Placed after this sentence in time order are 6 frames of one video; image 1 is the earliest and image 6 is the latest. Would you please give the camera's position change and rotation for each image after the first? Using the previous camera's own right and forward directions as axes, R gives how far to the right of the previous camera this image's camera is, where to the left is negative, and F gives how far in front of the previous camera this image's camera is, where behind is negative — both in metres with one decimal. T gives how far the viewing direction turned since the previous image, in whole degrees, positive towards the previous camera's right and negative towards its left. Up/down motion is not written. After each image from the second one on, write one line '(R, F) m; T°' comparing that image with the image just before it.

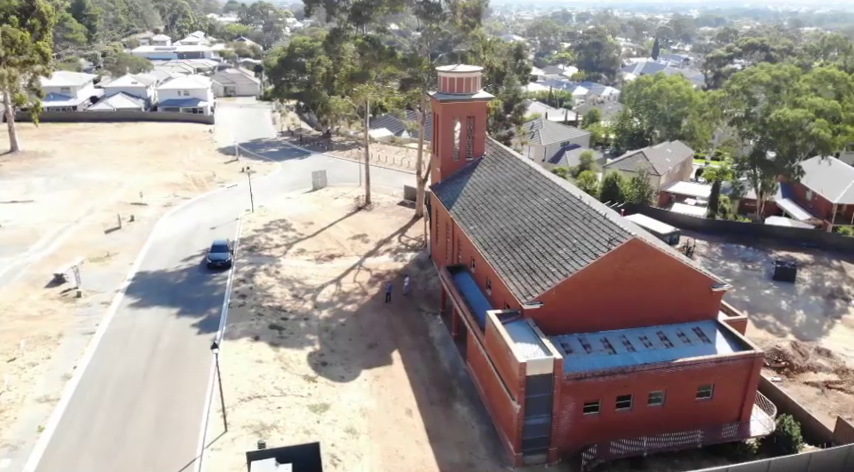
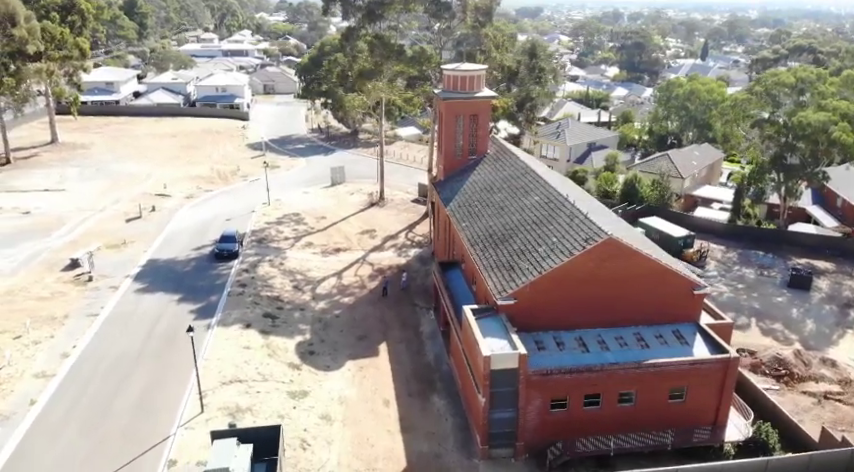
(+2.4, -0.3) m; -4°
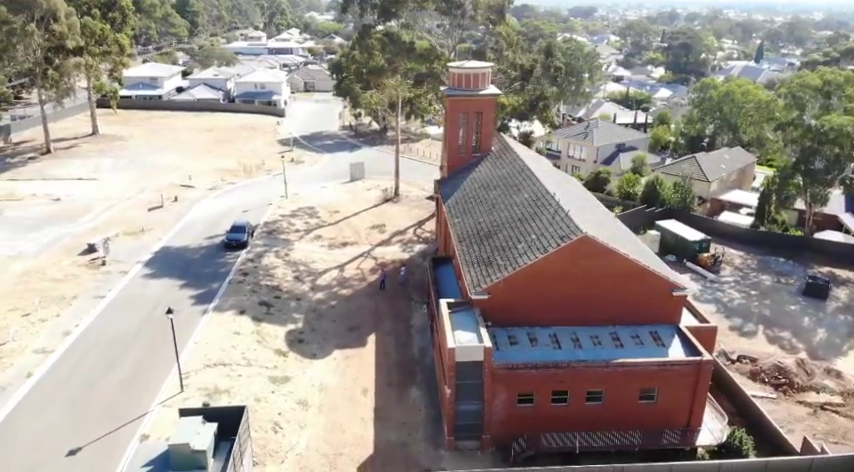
(+2.5, -0.3) m; -4°
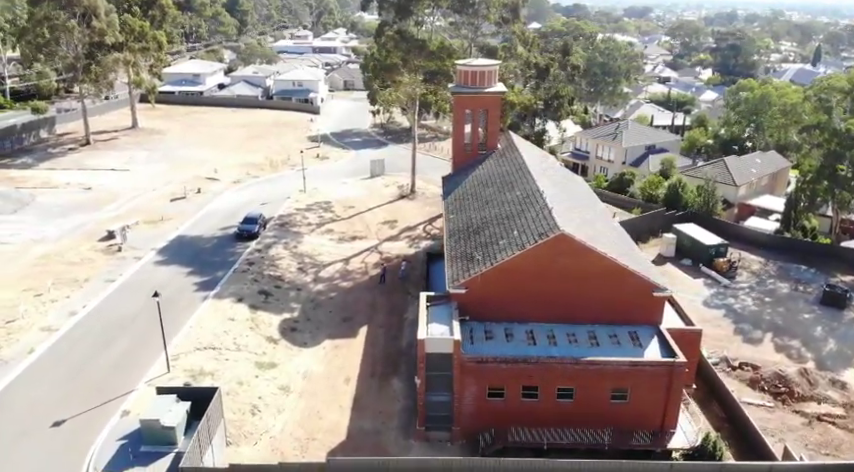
(+2.4, -0.3) m; -4°
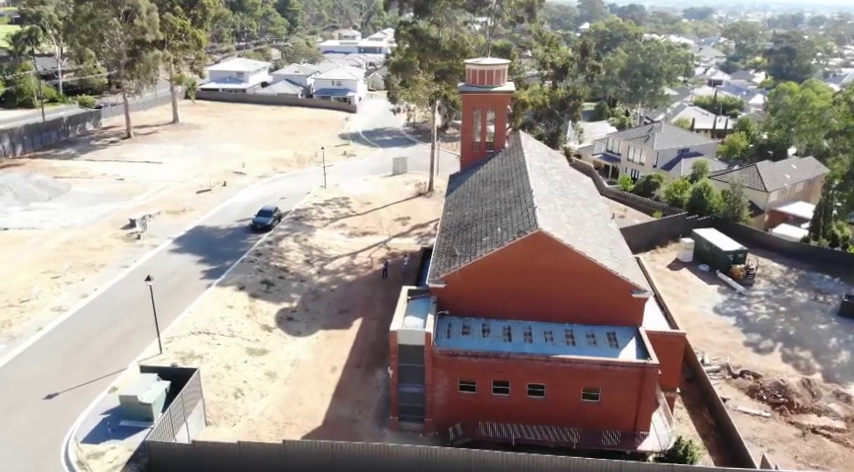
(+2.4, -0.3) m; -4°
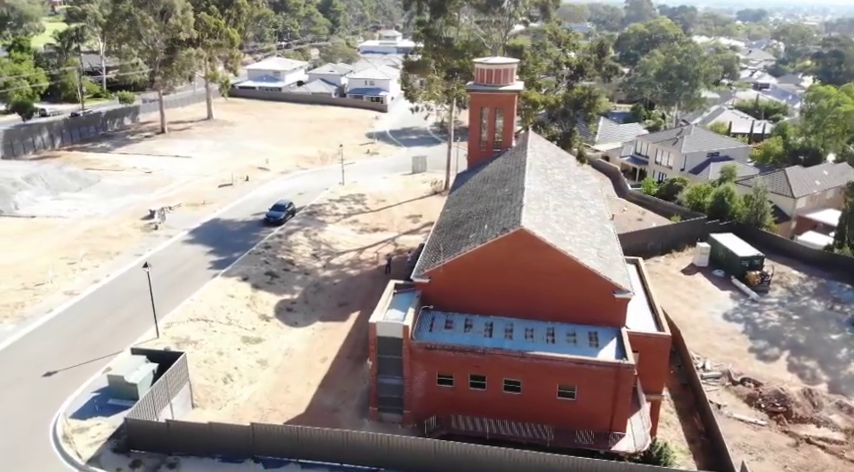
(+2.1, -0.3) m; -4°
